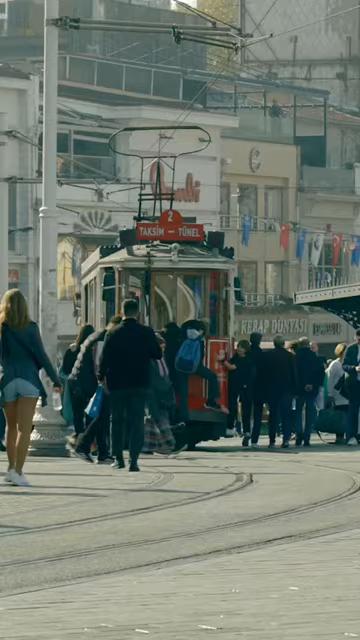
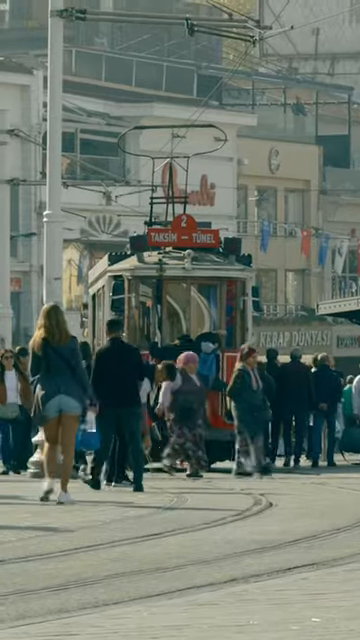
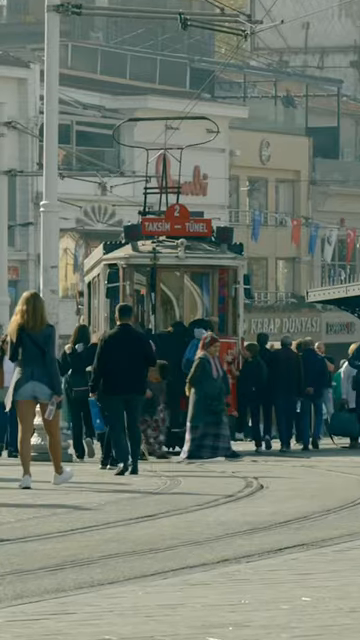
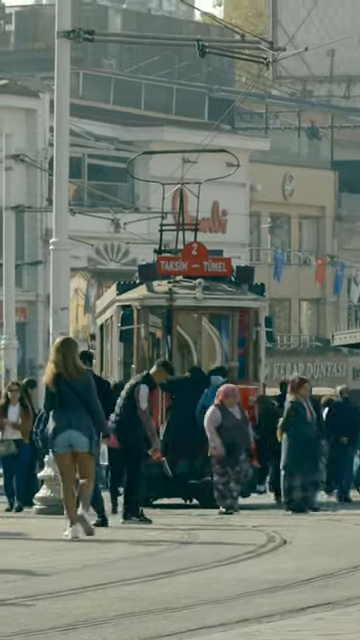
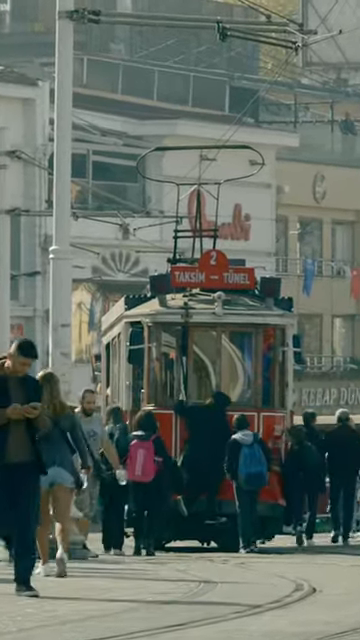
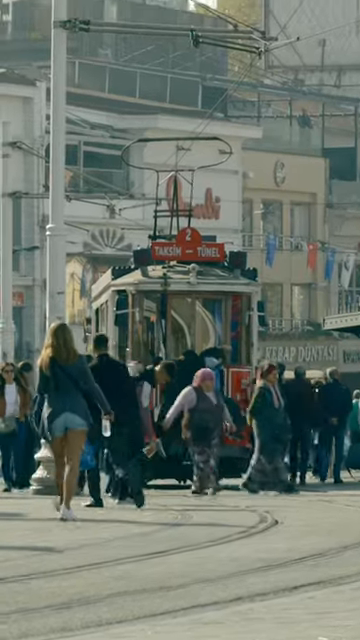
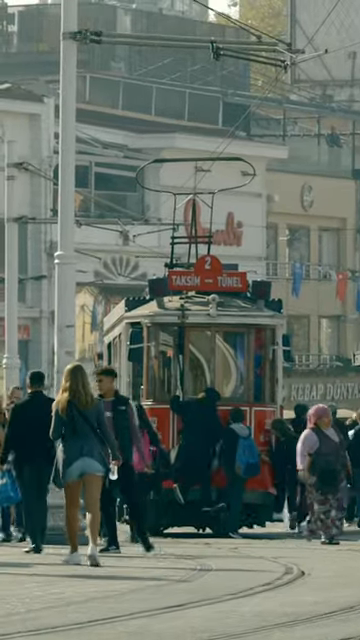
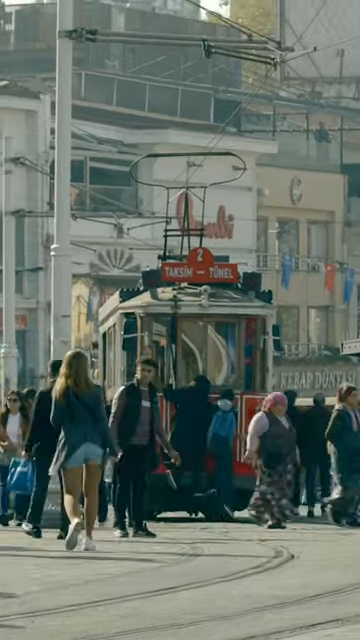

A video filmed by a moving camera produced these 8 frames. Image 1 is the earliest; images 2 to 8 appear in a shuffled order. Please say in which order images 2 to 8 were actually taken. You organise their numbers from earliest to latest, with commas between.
3, 2, 6, 4, 8, 7, 5
